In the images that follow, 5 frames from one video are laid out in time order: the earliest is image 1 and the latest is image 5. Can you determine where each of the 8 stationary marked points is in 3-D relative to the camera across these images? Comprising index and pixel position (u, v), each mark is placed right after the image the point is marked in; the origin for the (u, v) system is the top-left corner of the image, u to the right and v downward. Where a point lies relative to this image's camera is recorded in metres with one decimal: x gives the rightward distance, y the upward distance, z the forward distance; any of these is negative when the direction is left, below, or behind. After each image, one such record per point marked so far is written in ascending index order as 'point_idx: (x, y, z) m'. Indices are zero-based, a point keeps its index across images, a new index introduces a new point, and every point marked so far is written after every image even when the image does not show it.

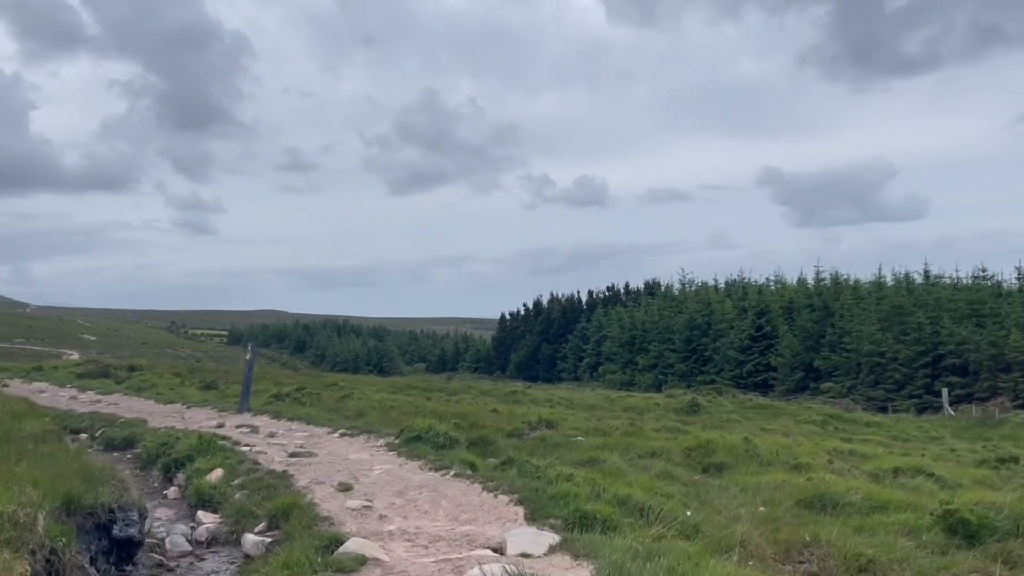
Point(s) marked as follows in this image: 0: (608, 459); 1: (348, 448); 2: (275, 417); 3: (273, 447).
0: (+1.8, -3.1, +15.3) m
1: (-2.8, -2.7, +14.3) m
2: (-5.0, -2.7, +17.8) m
3: (-4.1, -2.7, +14.5) m
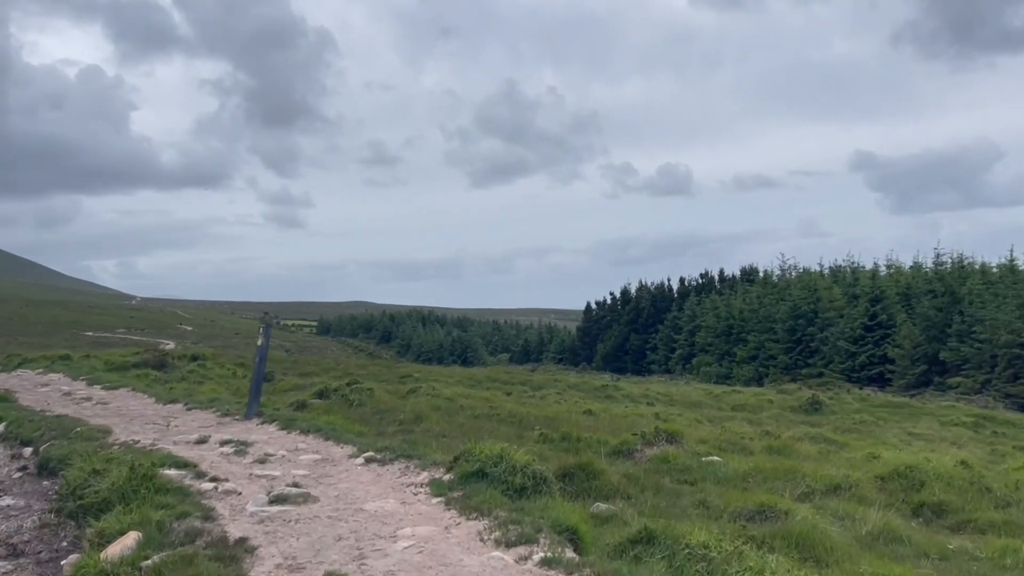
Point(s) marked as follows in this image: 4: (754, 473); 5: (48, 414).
0: (+3.1, -2.5, +9.4) m
1: (-1.5, -2.1, +8.9) m
2: (-3.4, -2.1, +12.6) m
3: (-2.8, -2.1, +9.1) m
4: (+3.8, -2.9, +13.4) m
5: (-8.5, -2.3, +15.5) m
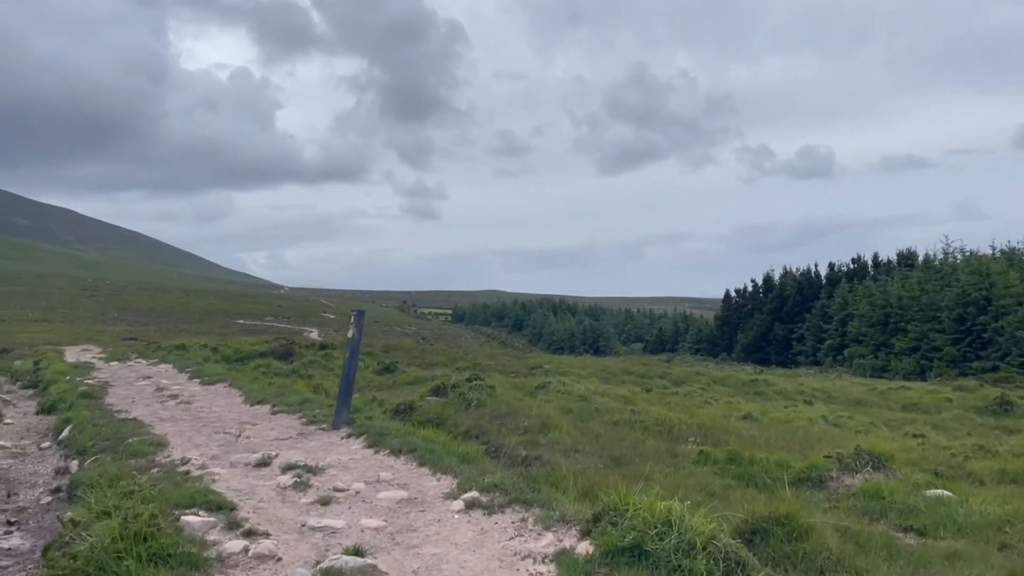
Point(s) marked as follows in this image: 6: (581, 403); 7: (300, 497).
0: (+4.3, -2.2, +5.7) m
1: (-0.3, -1.9, +5.9) m
2: (-1.6, -1.8, +9.8) m
3: (-1.5, -1.9, +6.3) m
4: (+5.6, -2.6, +9.6) m
5: (-6.2, -2.0, +13.5) m
6: (+1.6, -2.7, +19.8) m
7: (-1.9, -1.8, +7.5) m
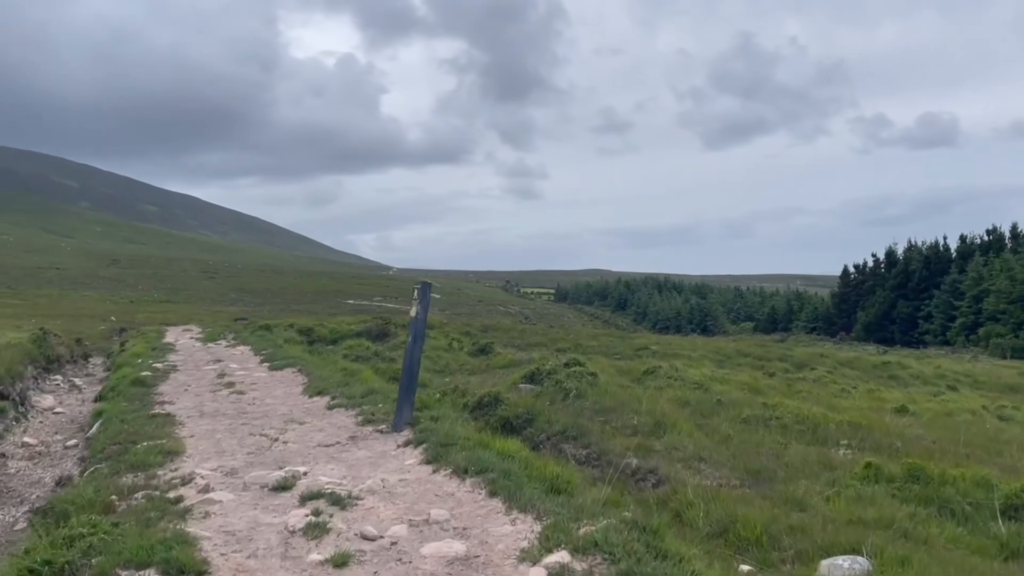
0: (+4.7, -2.0, +2.6) m
1: (+0.1, -1.7, +3.3) m
2: (-0.7, -1.5, +7.4) m
3: (-1.0, -1.7, +3.9) m
4: (+6.5, -2.2, +6.3) m
5: (-4.8, -1.6, +11.6) m
6: (+3.7, -2.1, +16.9) m
7: (-1.2, -1.6, +5.2) m
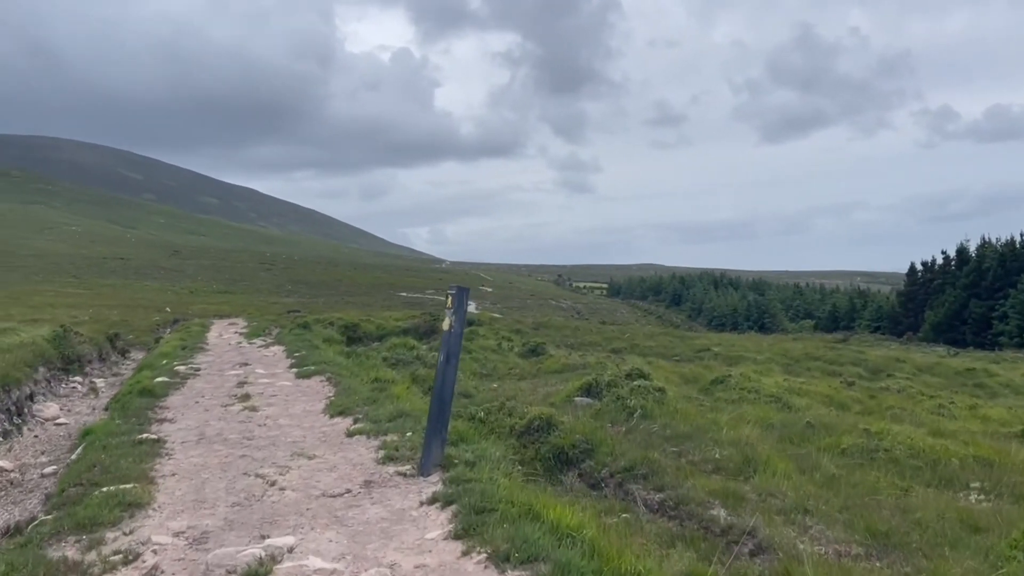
0: (+4.8, -2.1, +0.4) m
1: (+0.2, -1.8, +1.4) m
2: (-0.3, -1.5, +5.5) m
3: (-0.9, -1.8, +2.1) m
4: (+6.8, -2.4, +4.0) m
5: (-4.1, -1.6, +10.0) m
6: (+4.7, -2.1, +14.8) m
7: (-1.0, -1.7, +3.3) m
